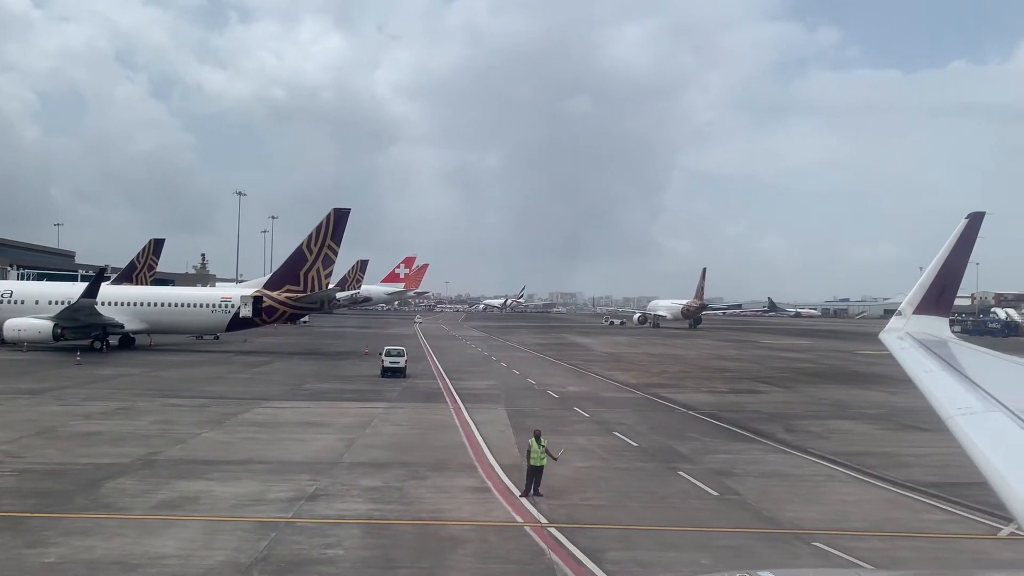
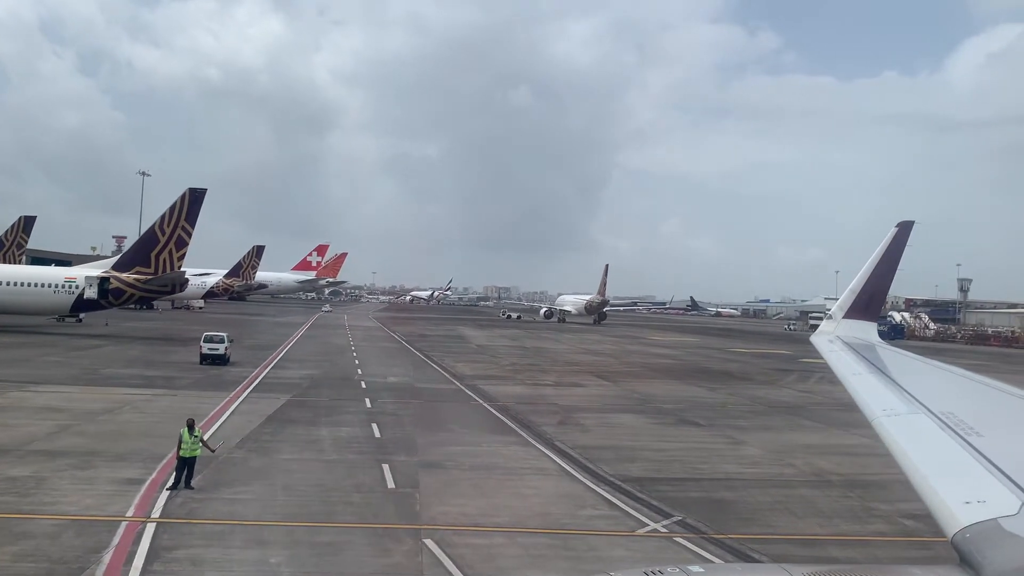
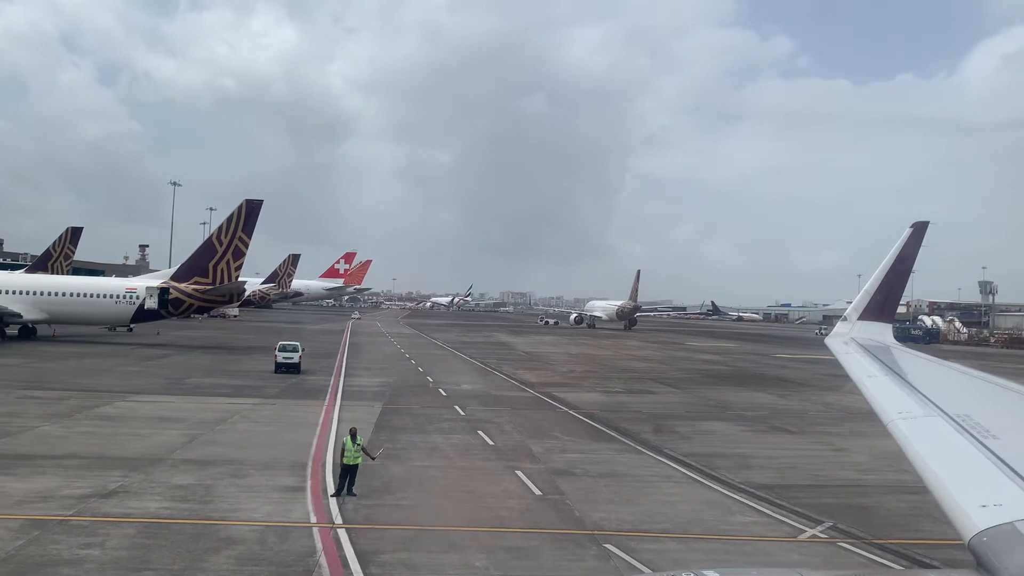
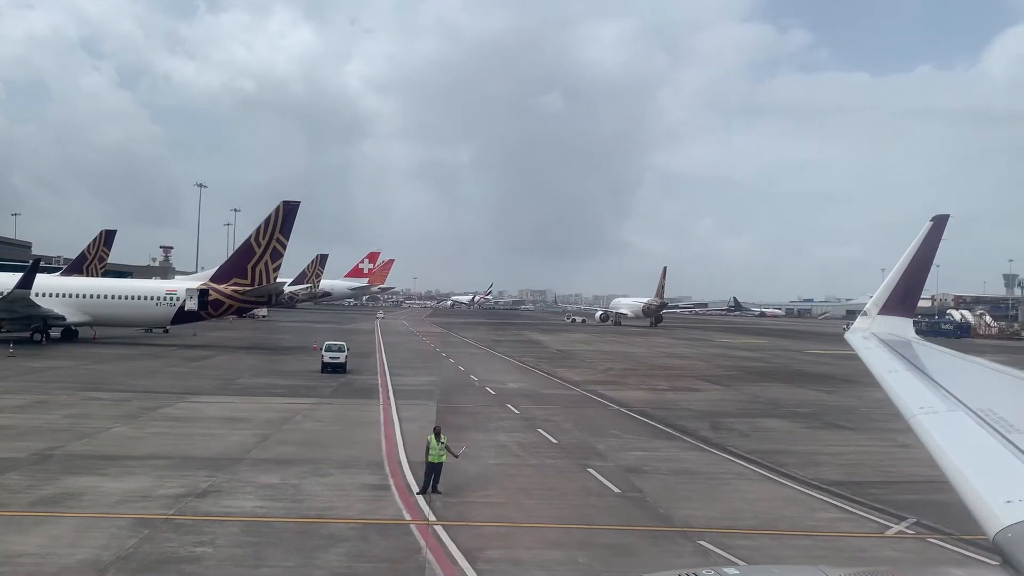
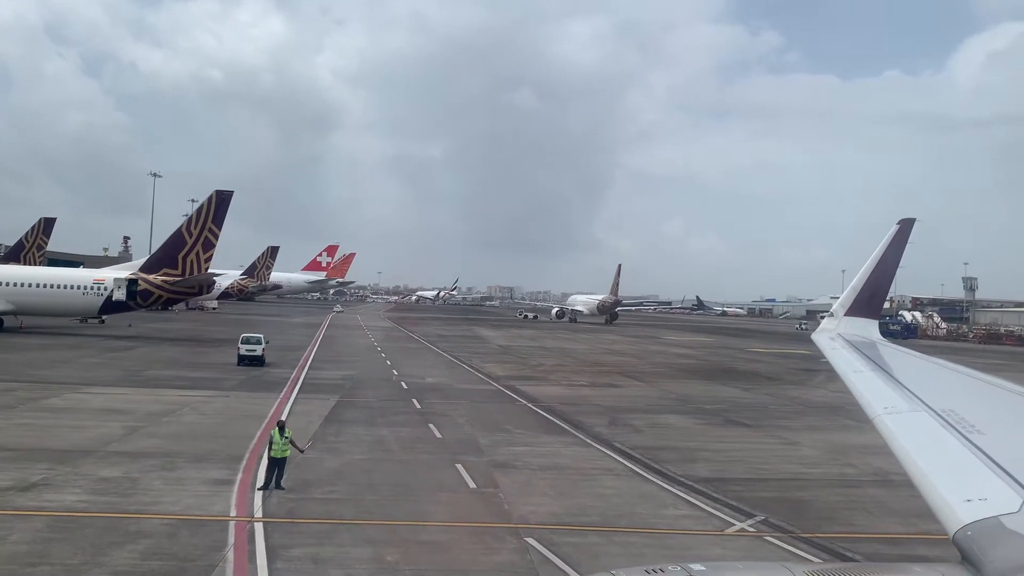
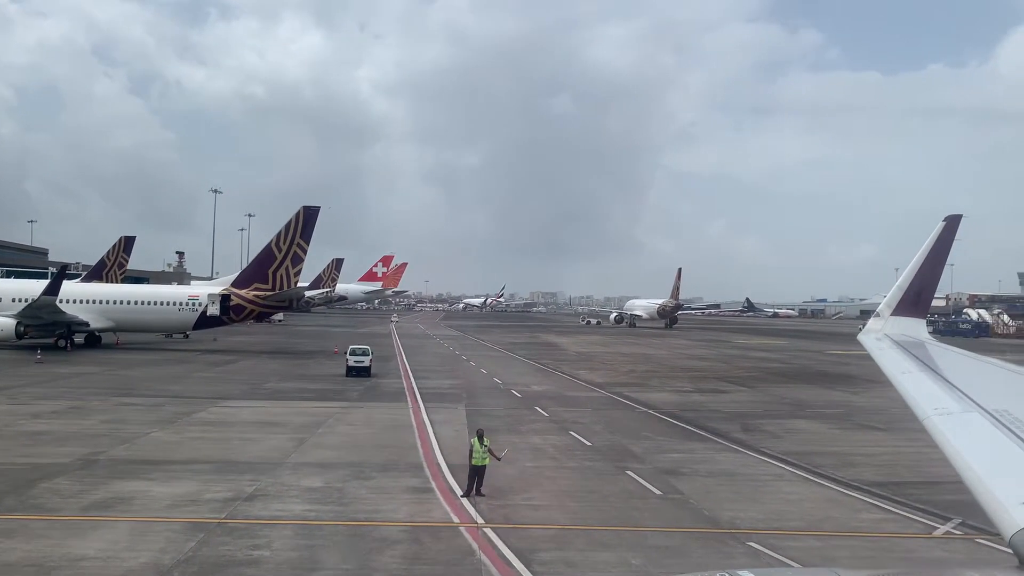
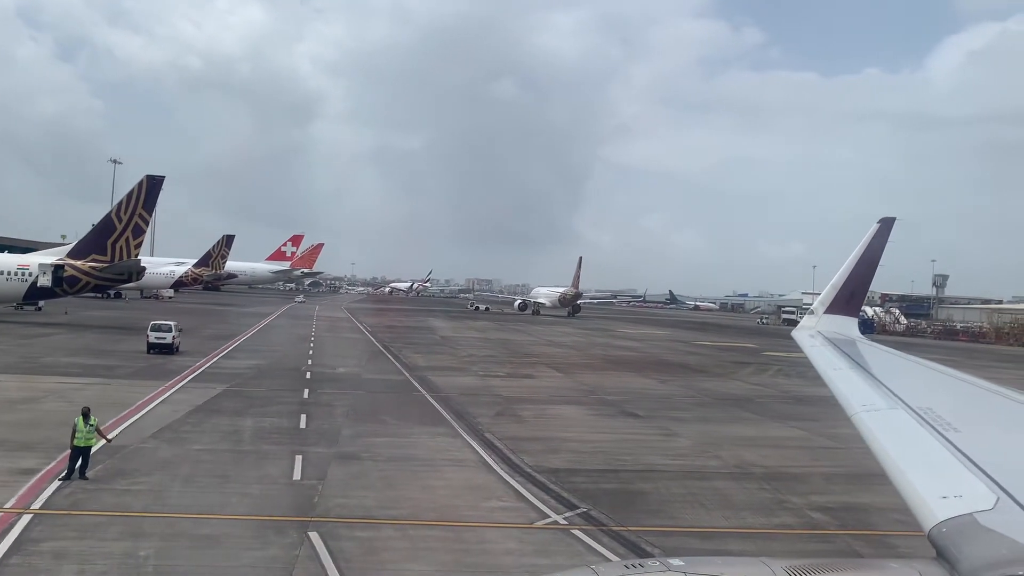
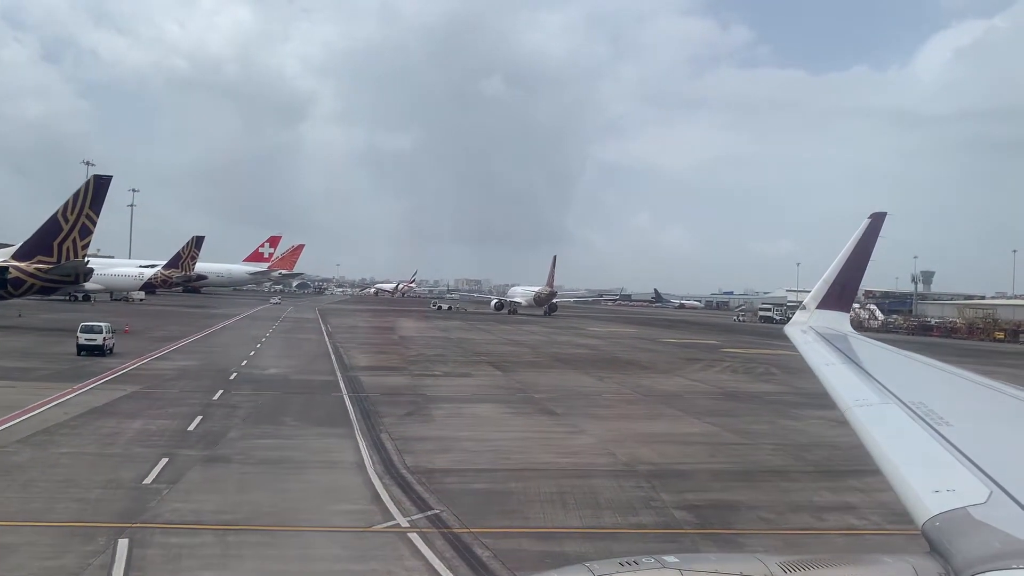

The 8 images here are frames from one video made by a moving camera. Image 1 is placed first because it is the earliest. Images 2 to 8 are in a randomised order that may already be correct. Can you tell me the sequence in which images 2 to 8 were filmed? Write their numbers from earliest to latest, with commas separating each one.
6, 4, 3, 5, 2, 7, 8
